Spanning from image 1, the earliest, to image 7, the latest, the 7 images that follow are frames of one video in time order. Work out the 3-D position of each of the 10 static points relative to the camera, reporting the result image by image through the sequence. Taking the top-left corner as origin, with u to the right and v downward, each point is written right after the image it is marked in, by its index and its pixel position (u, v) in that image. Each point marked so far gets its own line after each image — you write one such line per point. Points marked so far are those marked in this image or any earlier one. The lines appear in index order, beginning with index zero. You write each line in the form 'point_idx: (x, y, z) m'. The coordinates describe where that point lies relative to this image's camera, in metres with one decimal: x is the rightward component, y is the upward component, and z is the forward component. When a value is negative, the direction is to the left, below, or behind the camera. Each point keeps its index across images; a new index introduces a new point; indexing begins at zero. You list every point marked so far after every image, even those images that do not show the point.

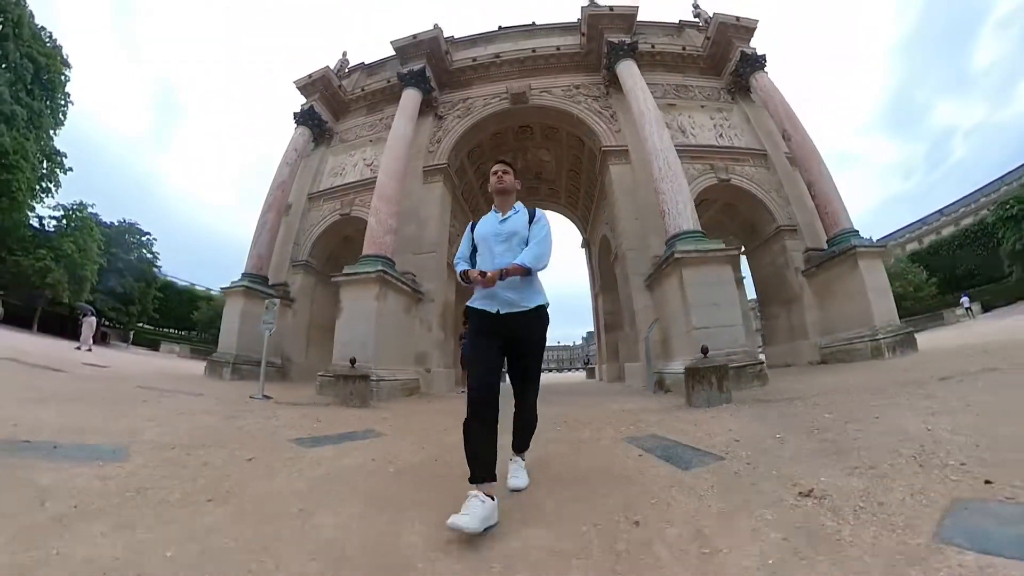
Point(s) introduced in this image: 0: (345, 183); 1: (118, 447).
0: (-5.2, +3.4, +13.3) m
1: (-2.3, -0.9, +2.4) m
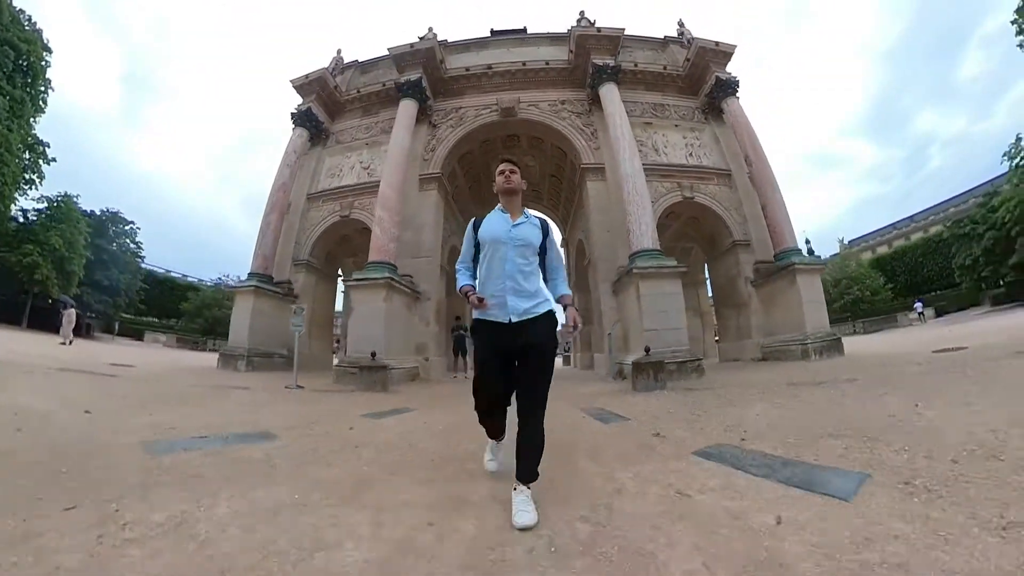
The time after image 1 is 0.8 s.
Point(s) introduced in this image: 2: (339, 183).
0: (-5.6, +3.5, +14.0) m
1: (-2.3, -1.1, +3.3) m
2: (-6.0, +3.8, +14.9) m
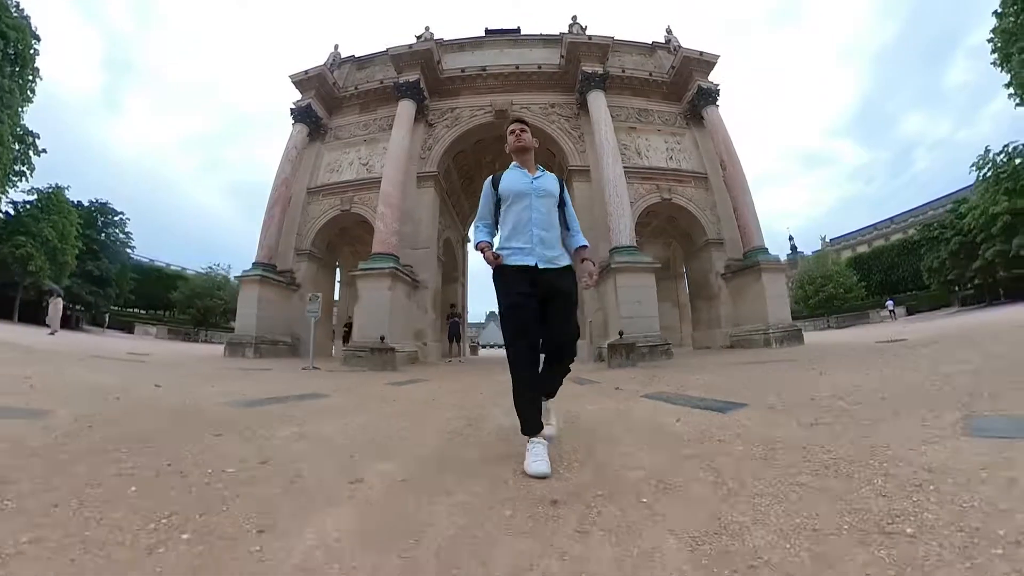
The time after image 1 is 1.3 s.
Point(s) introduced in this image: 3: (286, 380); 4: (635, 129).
0: (-5.9, +3.8, +14.6) m
1: (-2.4, -1.0, +4.0) m
2: (-6.3, +4.1, +15.4) m
3: (-2.7, -1.1, +4.8) m
4: (+4.8, +6.2, +16.3) m
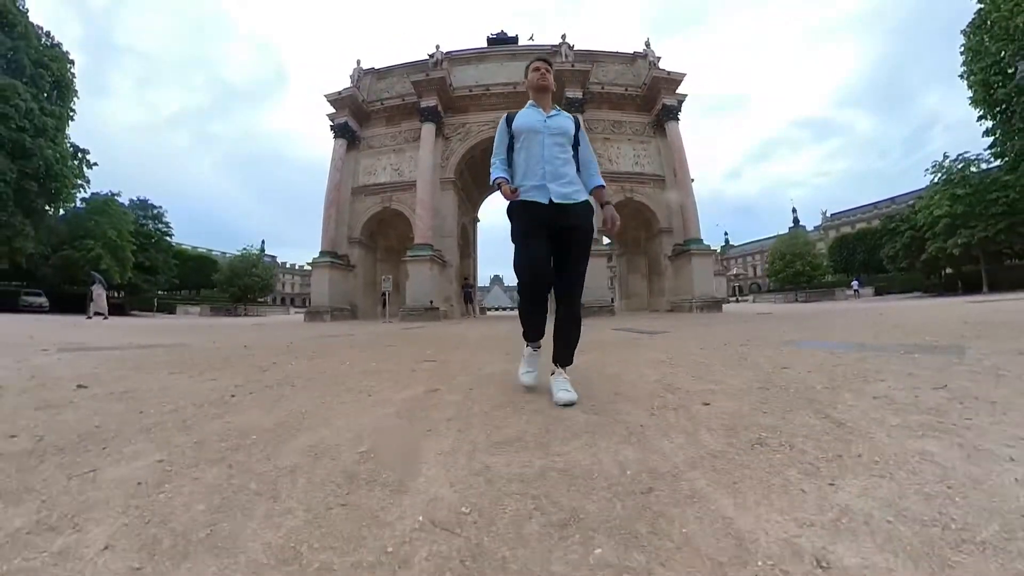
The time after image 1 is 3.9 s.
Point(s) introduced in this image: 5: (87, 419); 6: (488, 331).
0: (-5.9, +4.7, +18.6) m
1: (-2.5, -0.8, +8.4) m
2: (-6.4, +5.1, +19.4) m
3: (-2.8, -0.9, +9.2) m
4: (+4.7, +7.3, +20.0) m
5: (-2.2, -0.6, +2.1) m
6: (-0.4, -0.8, +8.1) m
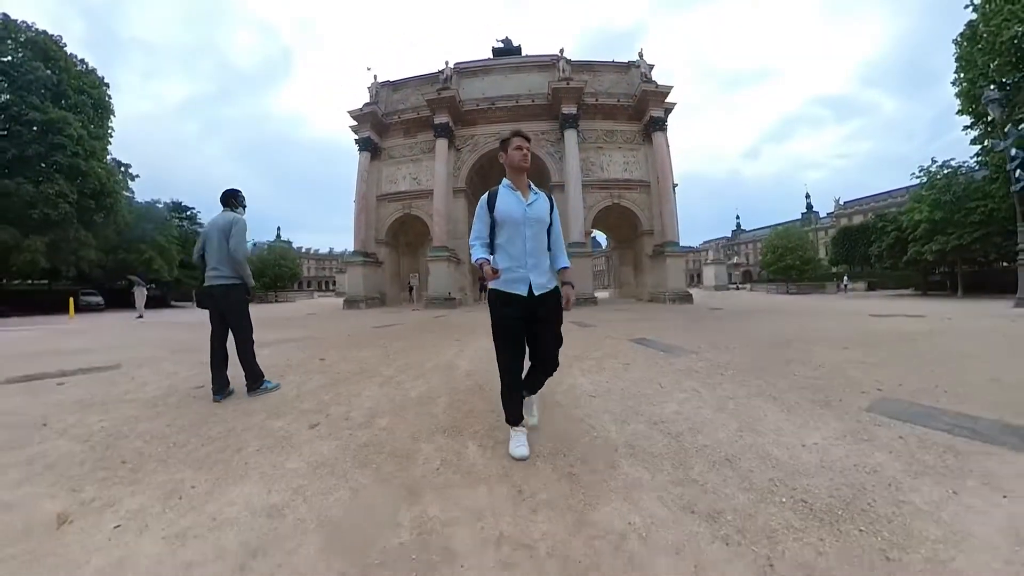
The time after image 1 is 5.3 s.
0: (-5.8, +5.0, +21.6) m
1: (-2.5, -0.9, +11.5) m
2: (-6.2, +5.4, +22.3) m
3: (-2.8, -0.9, +12.3) m
4: (+4.9, +7.7, +22.6) m
5: (-2.5, -0.9, +5.2) m
6: (-0.5, -0.9, +11.2) m
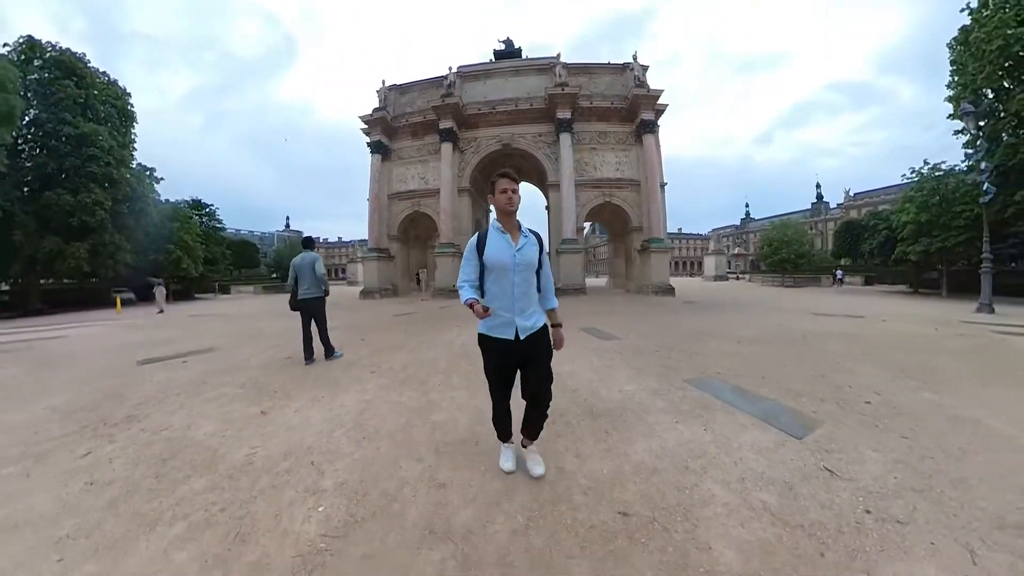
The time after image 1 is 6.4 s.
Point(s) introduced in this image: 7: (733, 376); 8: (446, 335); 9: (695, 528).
0: (-5.8, +5.5, +23.6) m
1: (-2.8, -0.7, +13.7) m
2: (-6.2, +5.9, +24.4) m
3: (-3.0, -0.7, +14.5) m
4: (+4.9, +8.2, +24.4) m
5: (-2.8, -0.9, +7.4) m
6: (-0.8, -0.7, +13.3) m
7: (+2.9, -1.1, +5.3) m
8: (-1.2, -0.9, +7.9) m
9: (+1.0, -1.3, +2.2) m
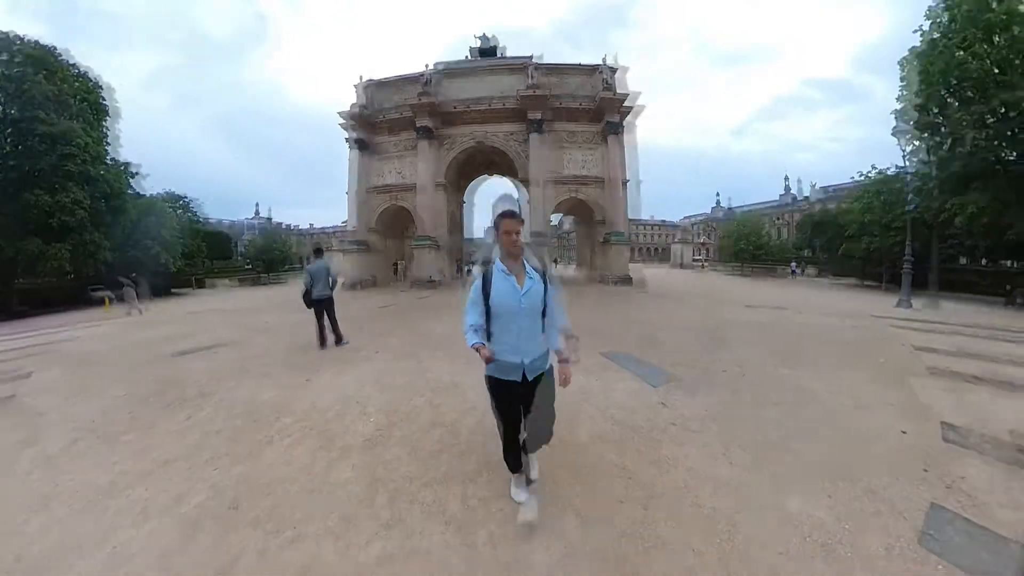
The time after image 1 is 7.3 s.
0: (-7.4, +6.0, +24.9) m
1: (-3.8, -0.5, +15.4) m
2: (-7.9, +6.5, +25.7) m
3: (-4.1, -0.4, +16.2) m
4: (+3.1, +8.9, +26.2) m
5: (-3.5, -0.9, +9.2) m
6: (-1.8, -0.5, +15.2) m
7: (+2.4, -1.1, +7.4) m
8: (-2.0, -0.8, +9.7) m
9: (+0.6, -1.4, +4.2) m
